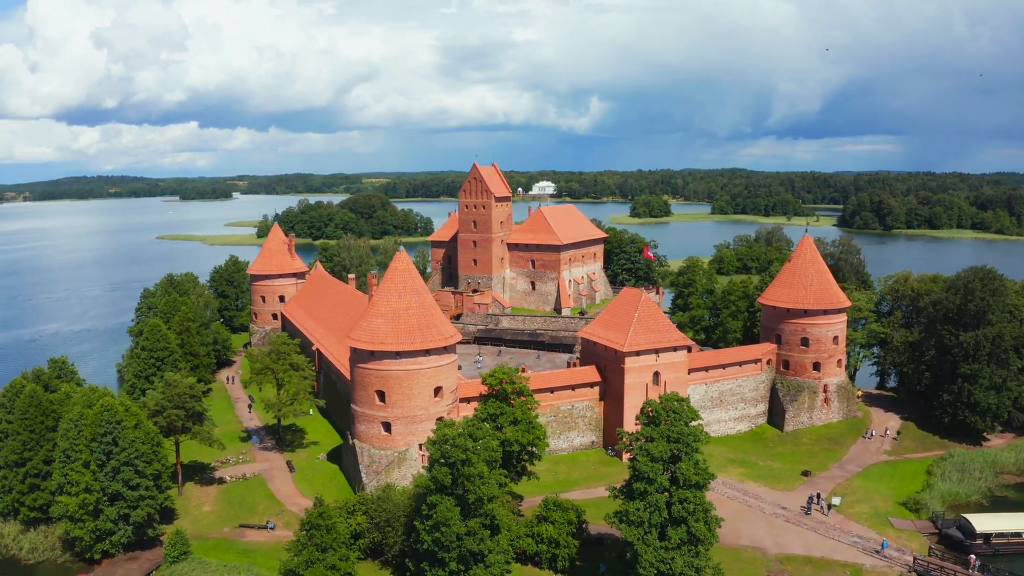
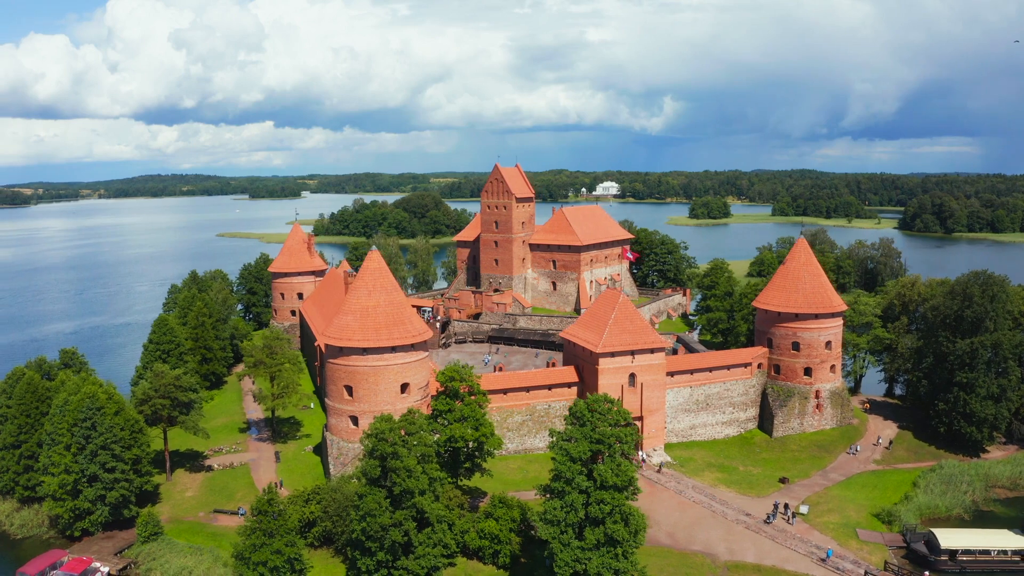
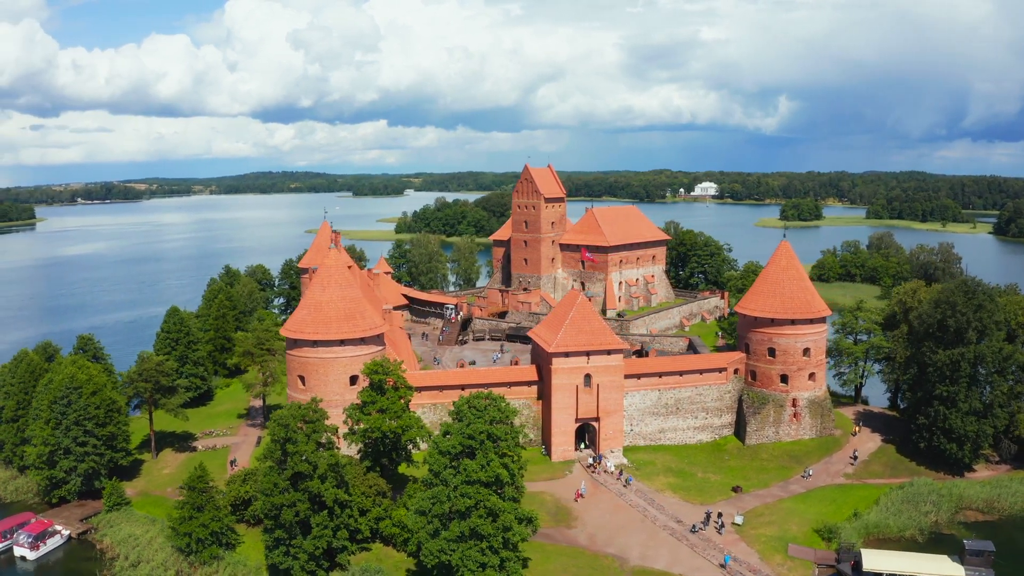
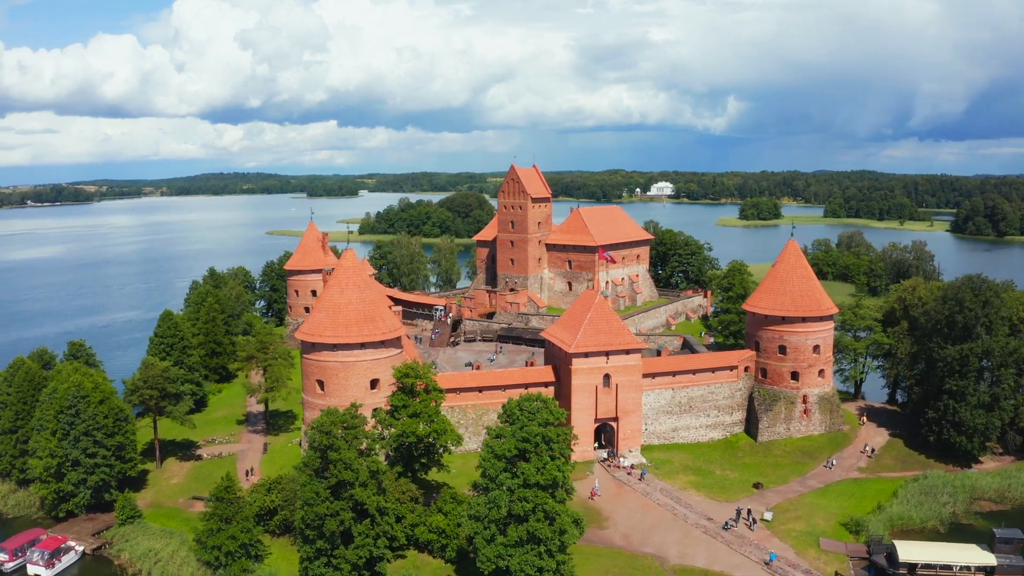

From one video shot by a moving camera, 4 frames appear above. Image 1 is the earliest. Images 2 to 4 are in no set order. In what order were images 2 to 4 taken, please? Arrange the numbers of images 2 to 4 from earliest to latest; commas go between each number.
2, 4, 3
